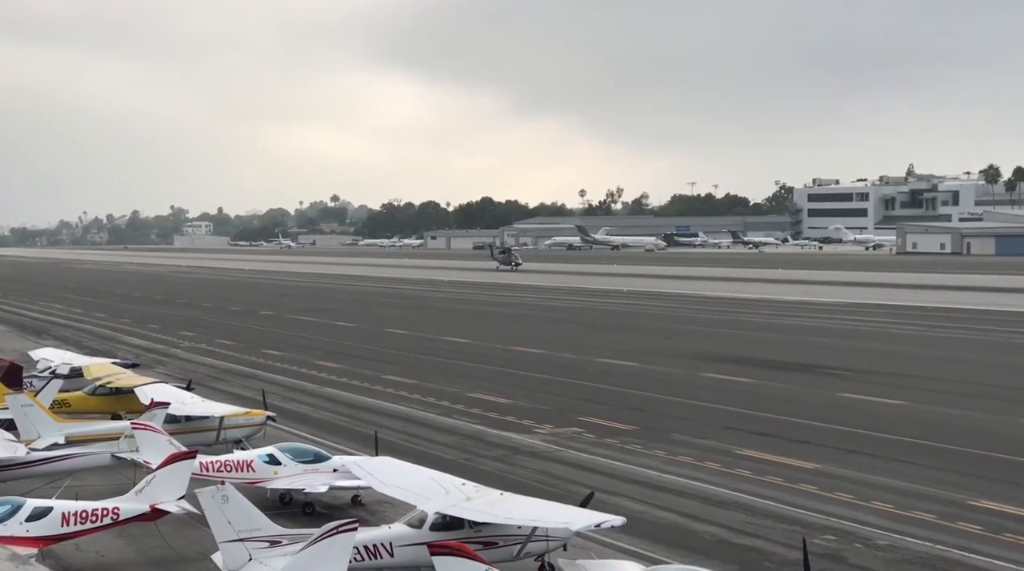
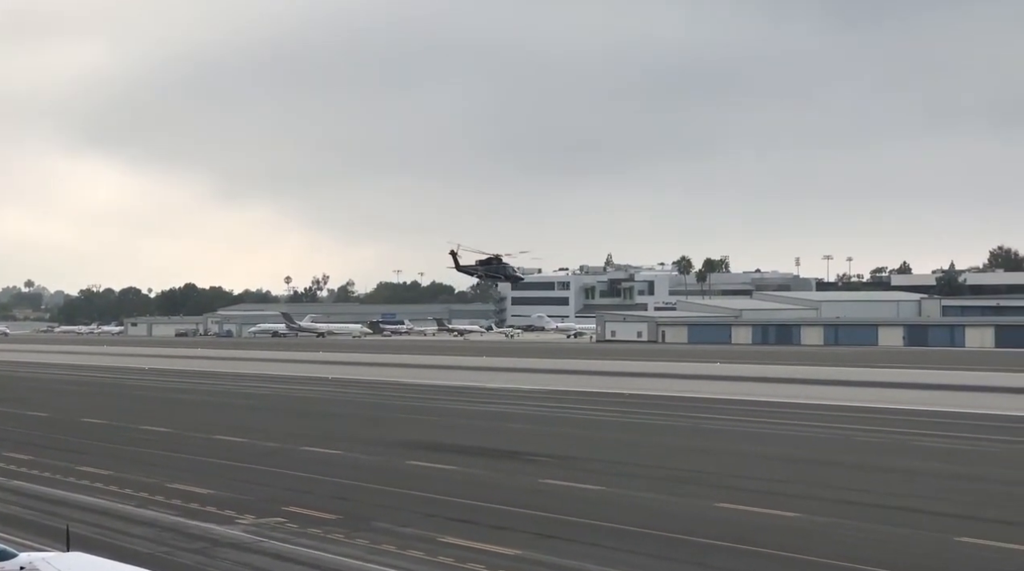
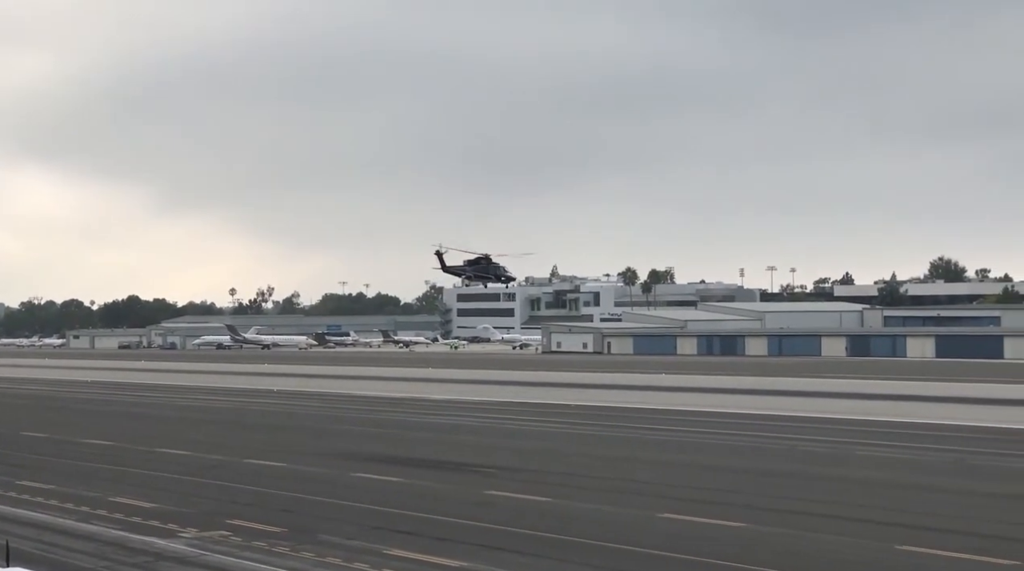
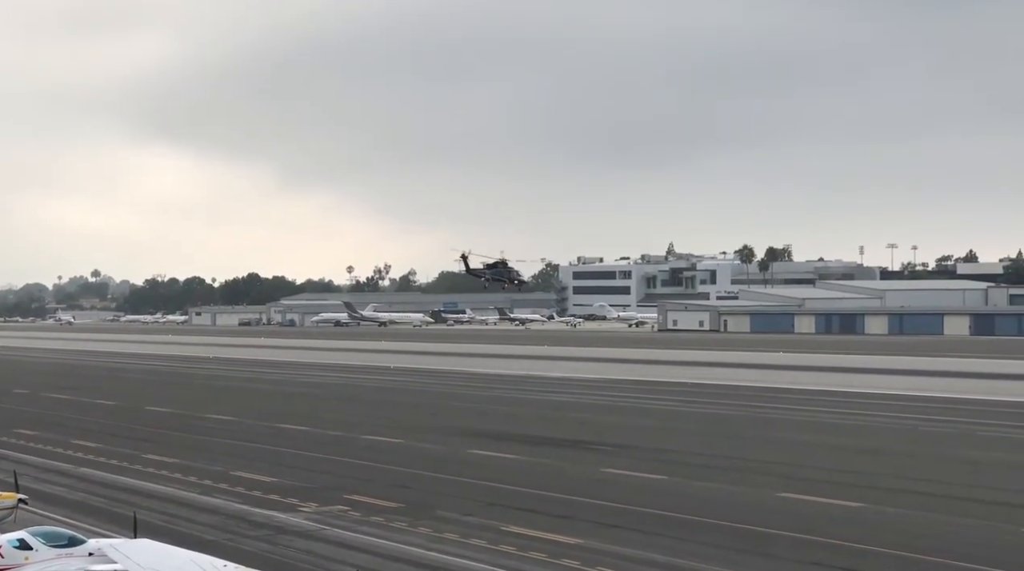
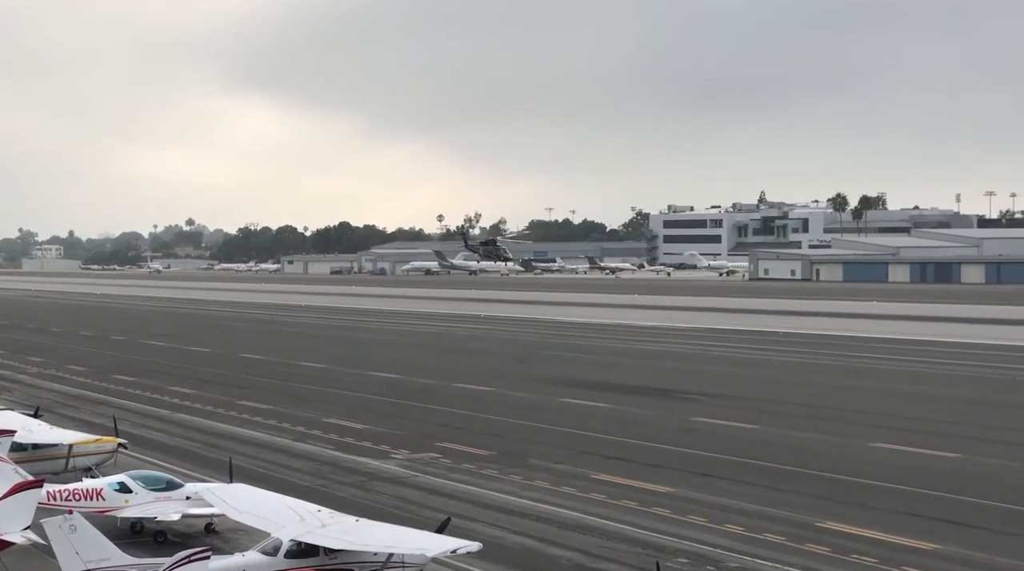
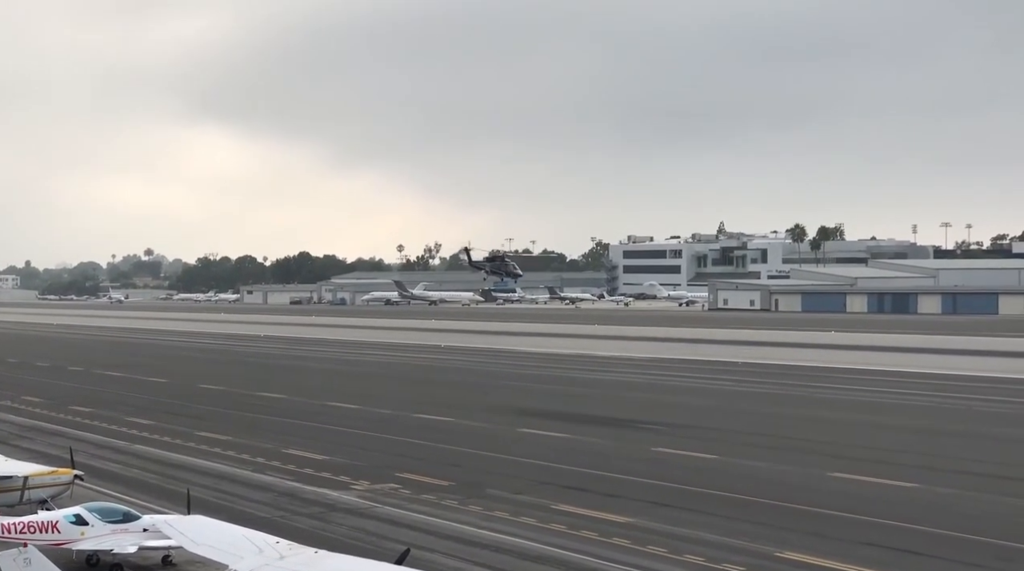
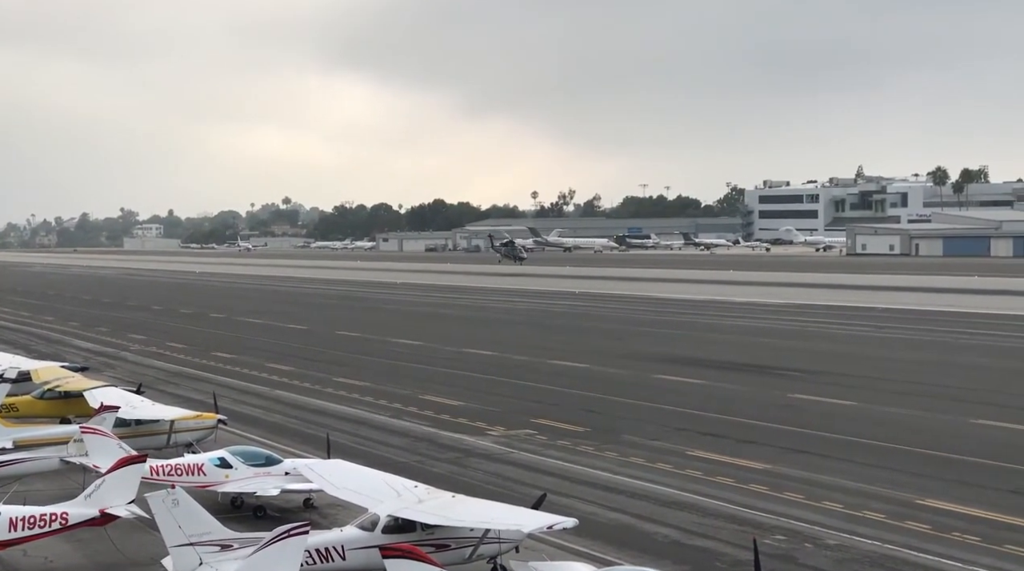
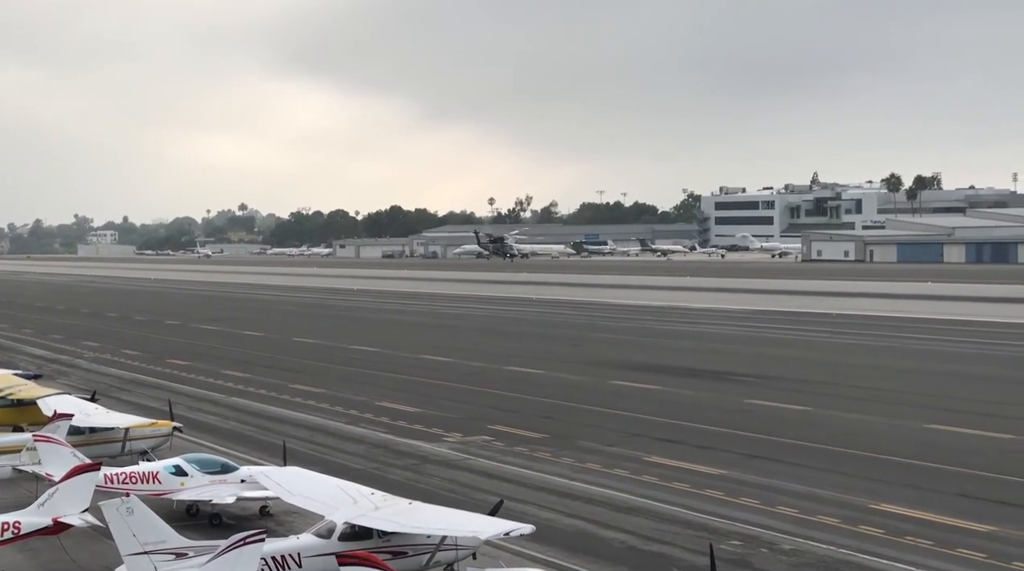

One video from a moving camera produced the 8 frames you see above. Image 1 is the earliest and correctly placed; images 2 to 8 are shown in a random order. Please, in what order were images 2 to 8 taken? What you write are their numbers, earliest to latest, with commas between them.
7, 8, 5, 6, 4, 2, 3
